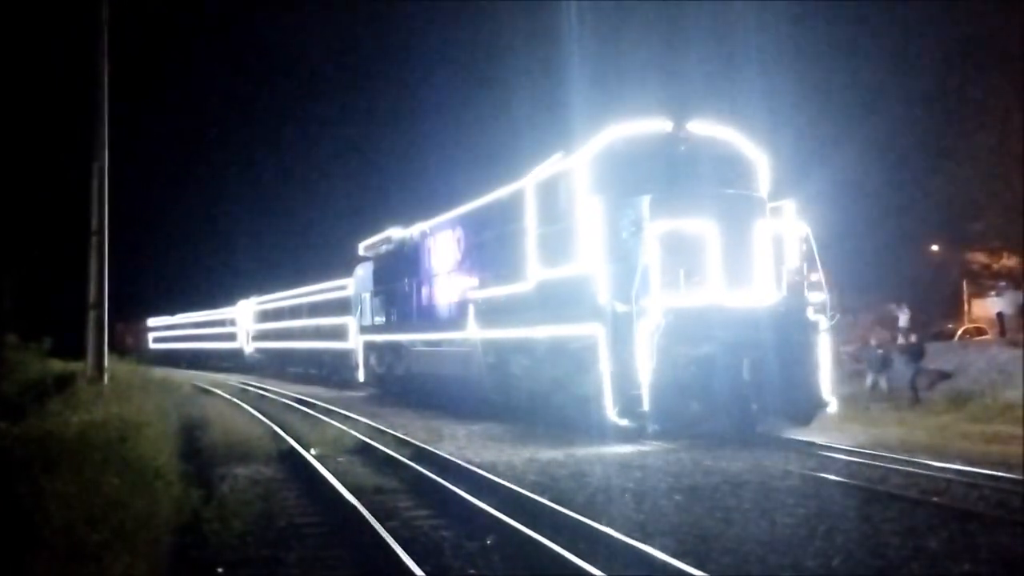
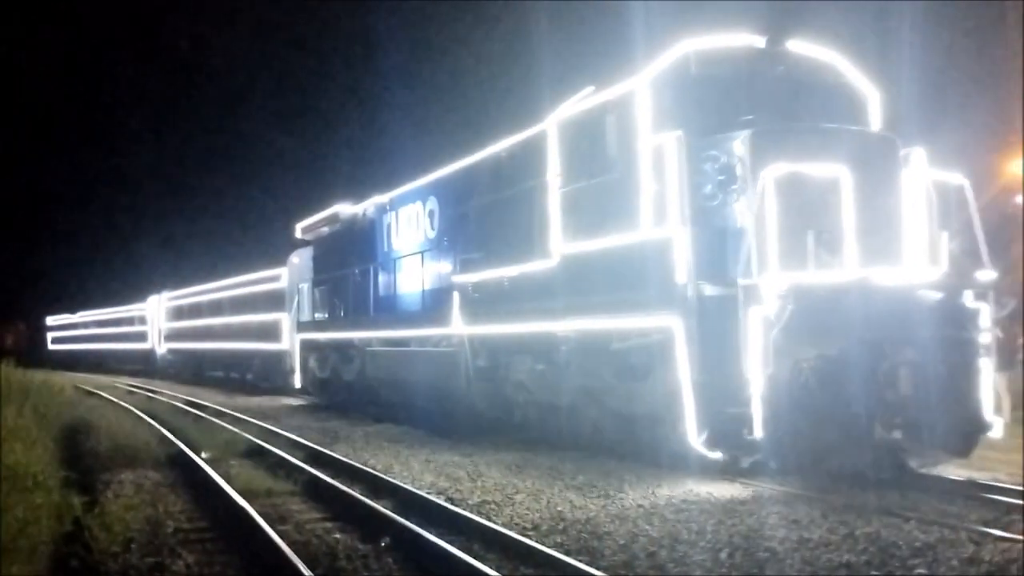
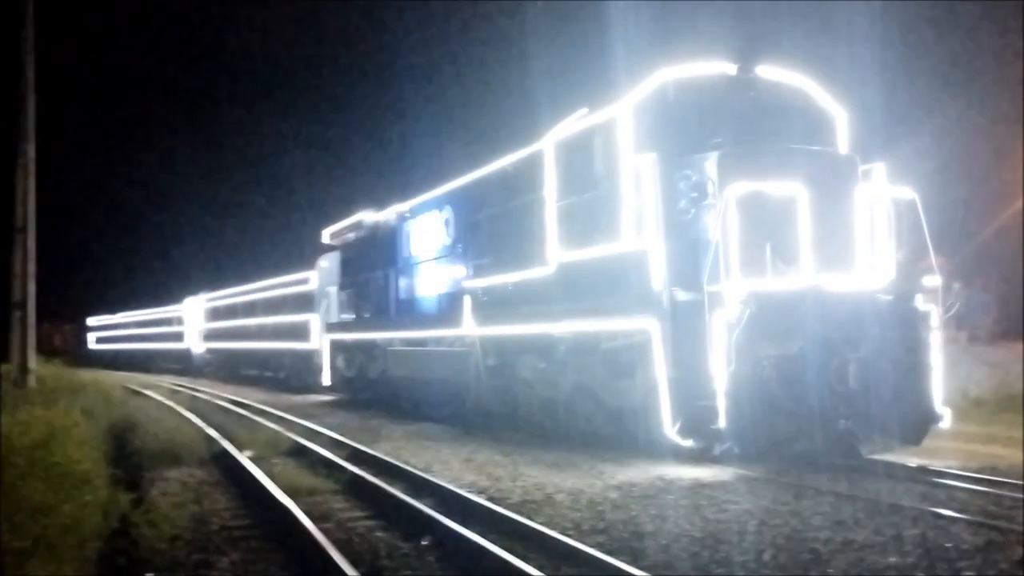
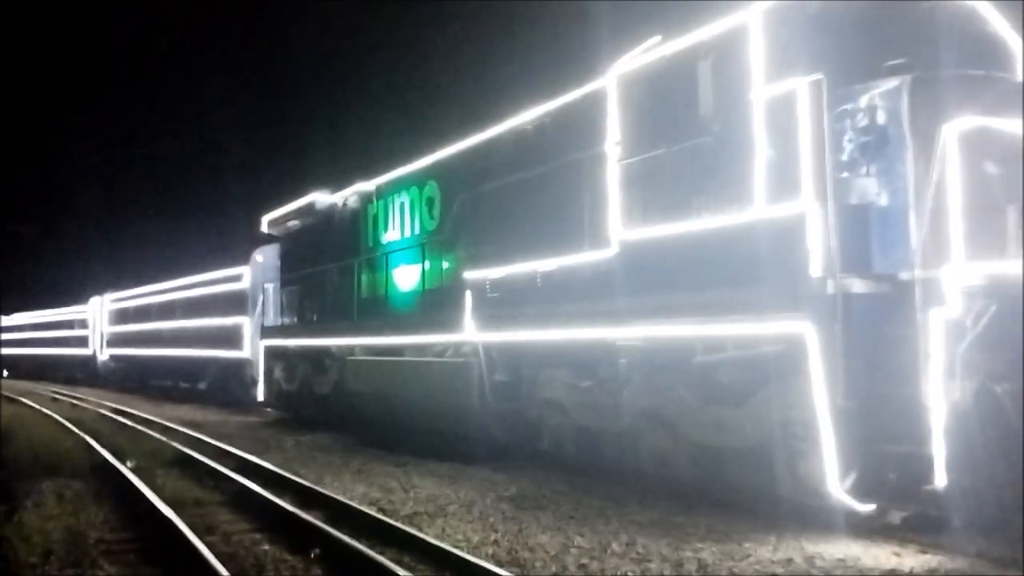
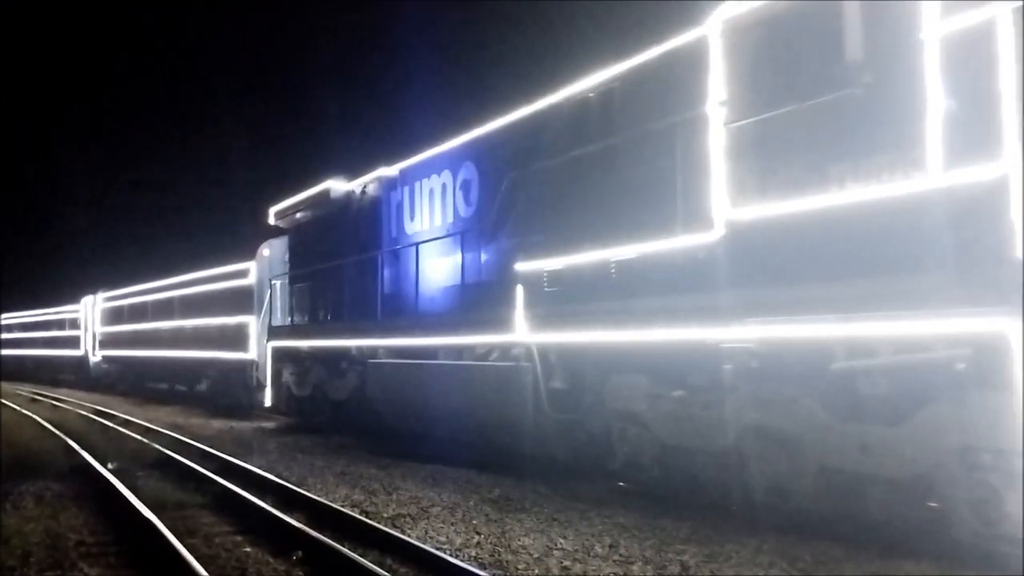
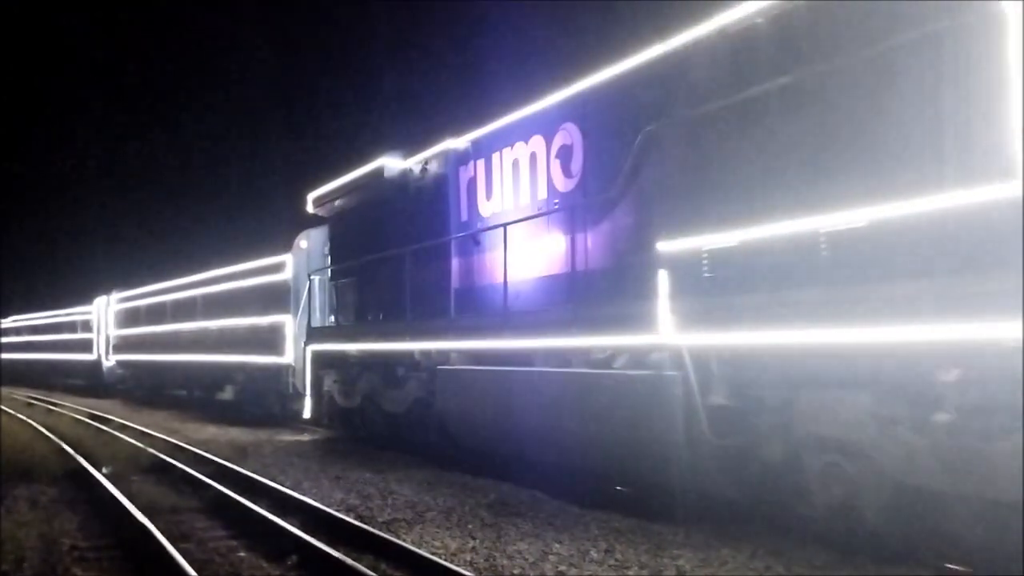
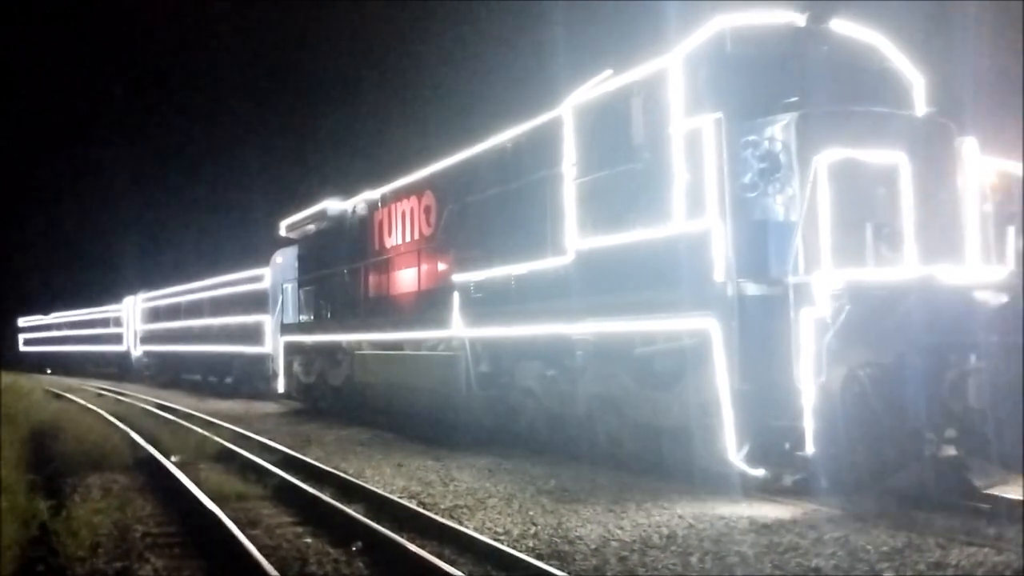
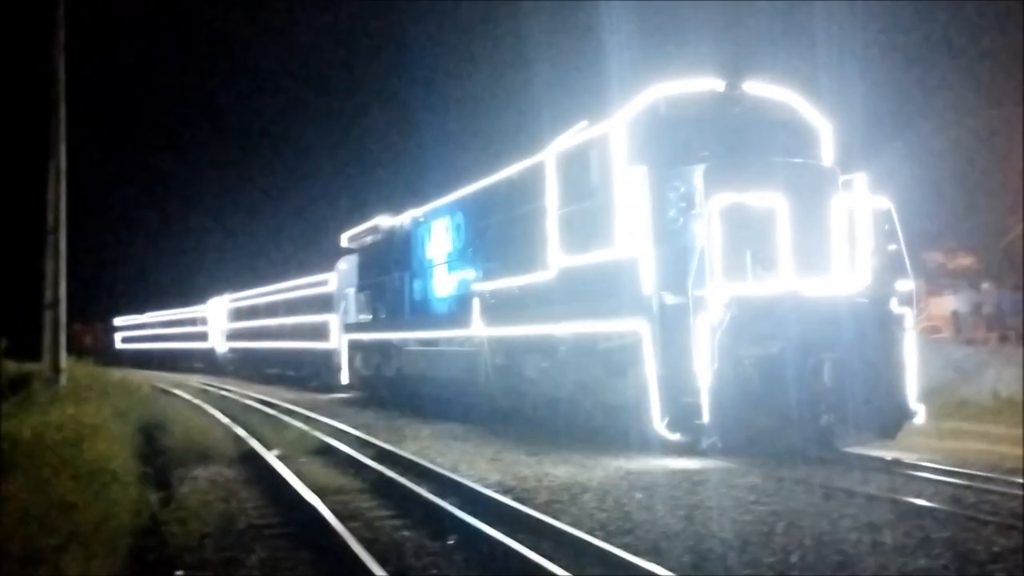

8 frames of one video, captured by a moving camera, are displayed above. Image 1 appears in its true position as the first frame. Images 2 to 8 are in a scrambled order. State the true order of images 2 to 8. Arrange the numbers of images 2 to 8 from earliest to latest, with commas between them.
8, 3, 2, 7, 4, 5, 6
